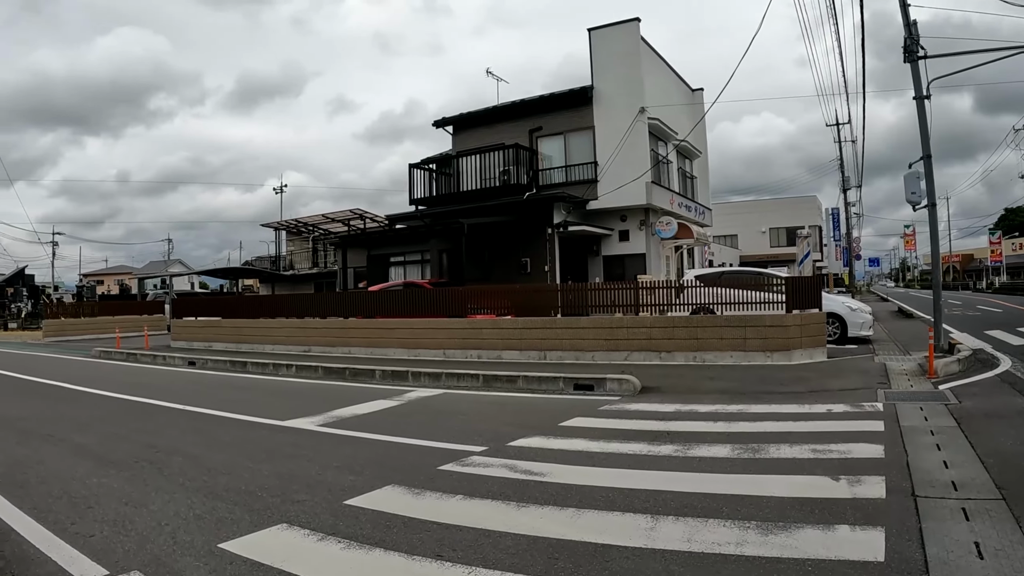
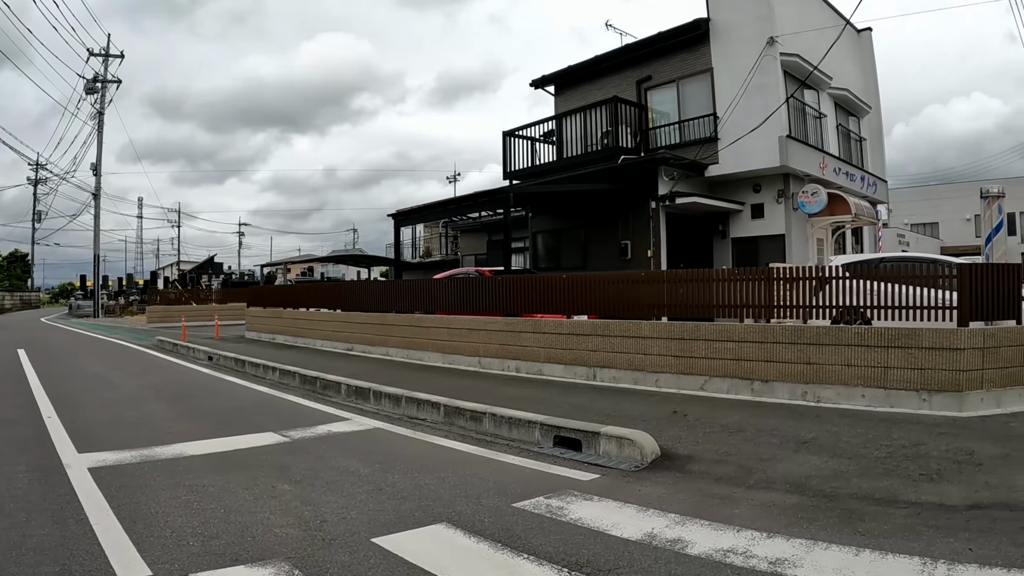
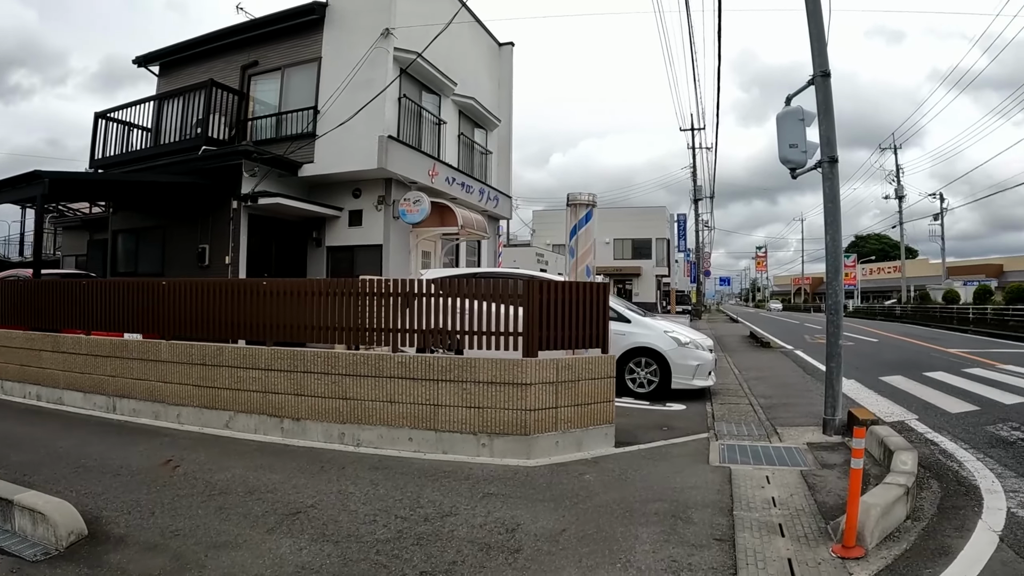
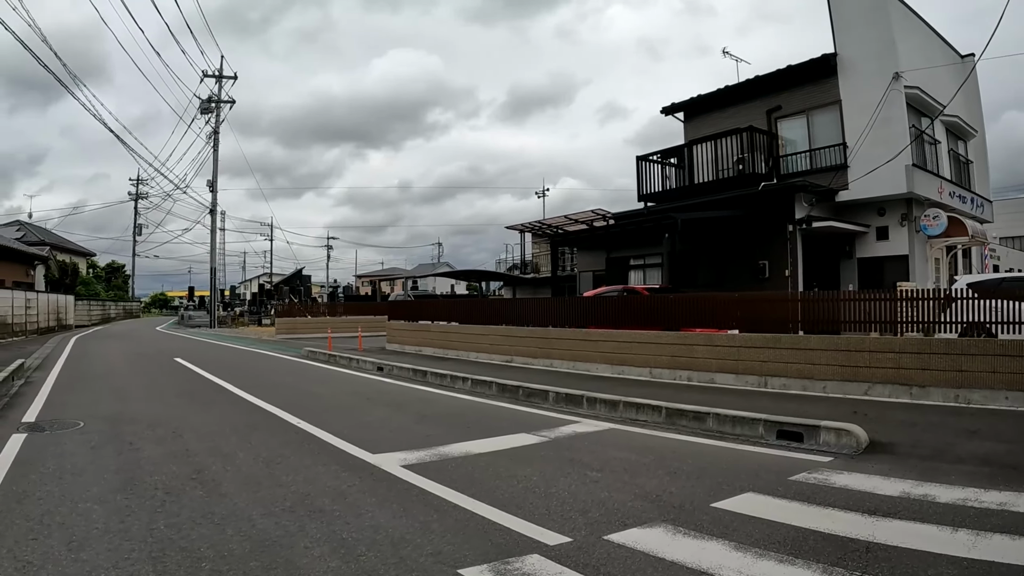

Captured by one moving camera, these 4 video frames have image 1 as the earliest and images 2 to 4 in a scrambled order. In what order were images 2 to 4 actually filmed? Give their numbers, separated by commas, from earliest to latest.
4, 2, 3
